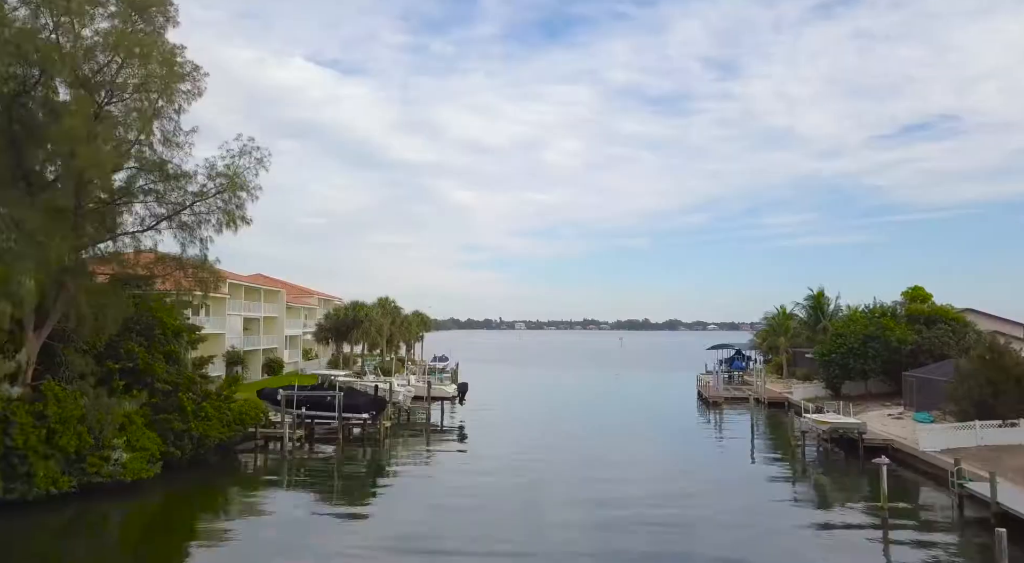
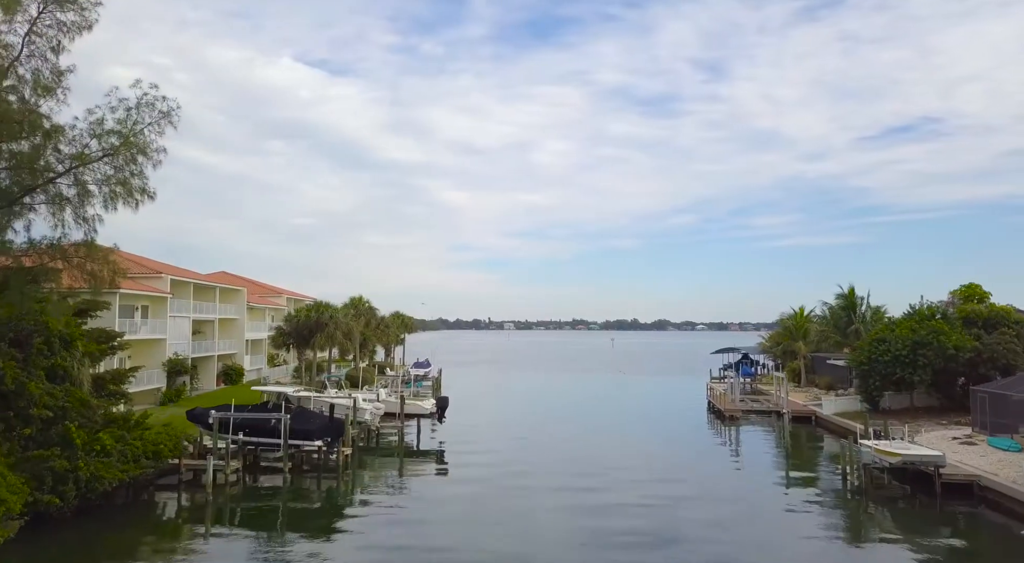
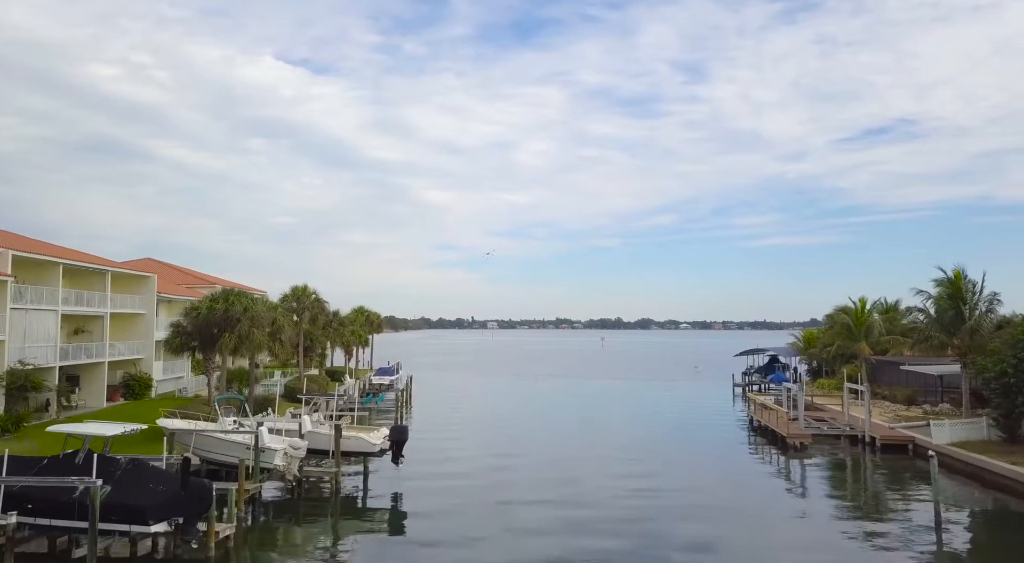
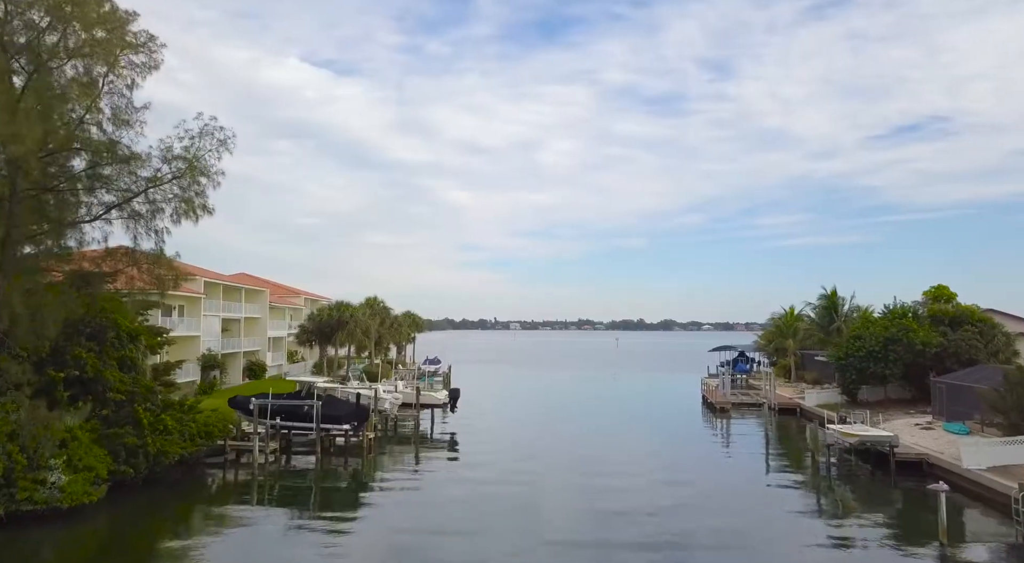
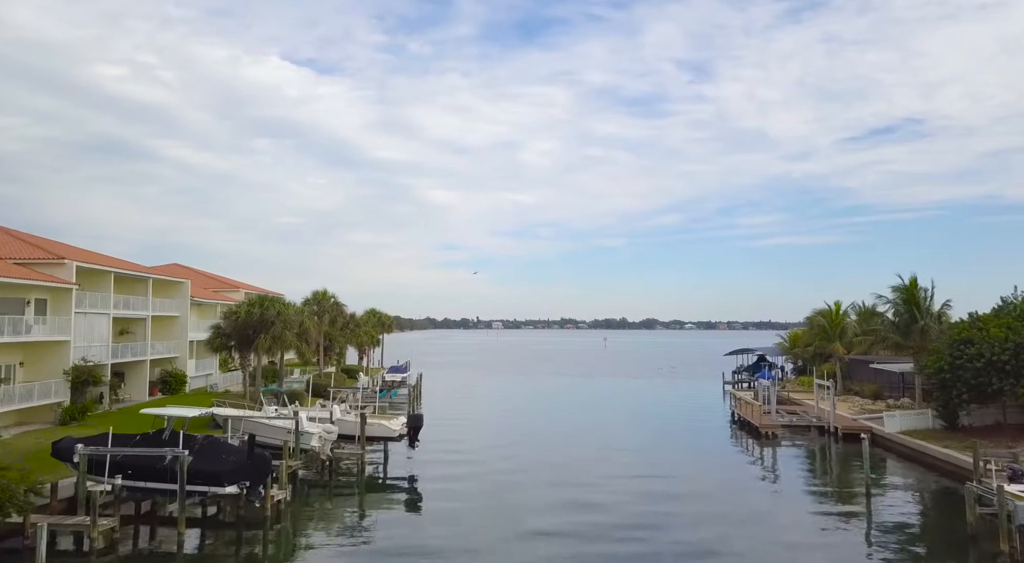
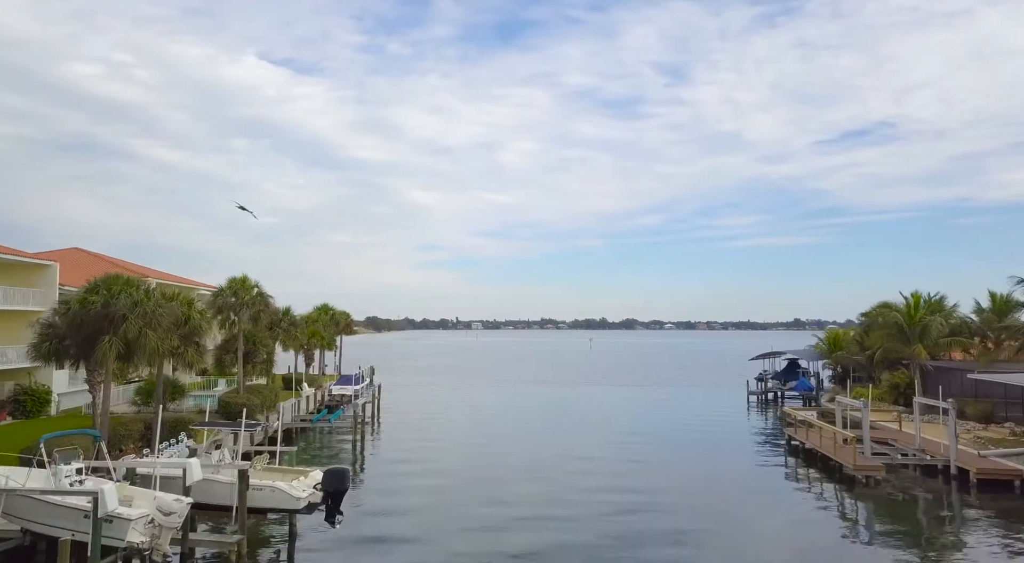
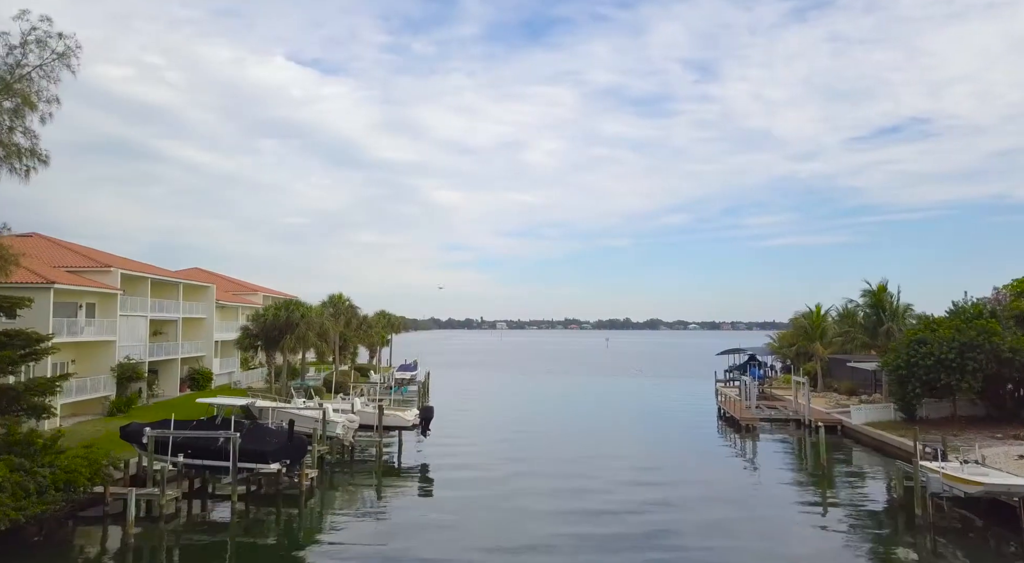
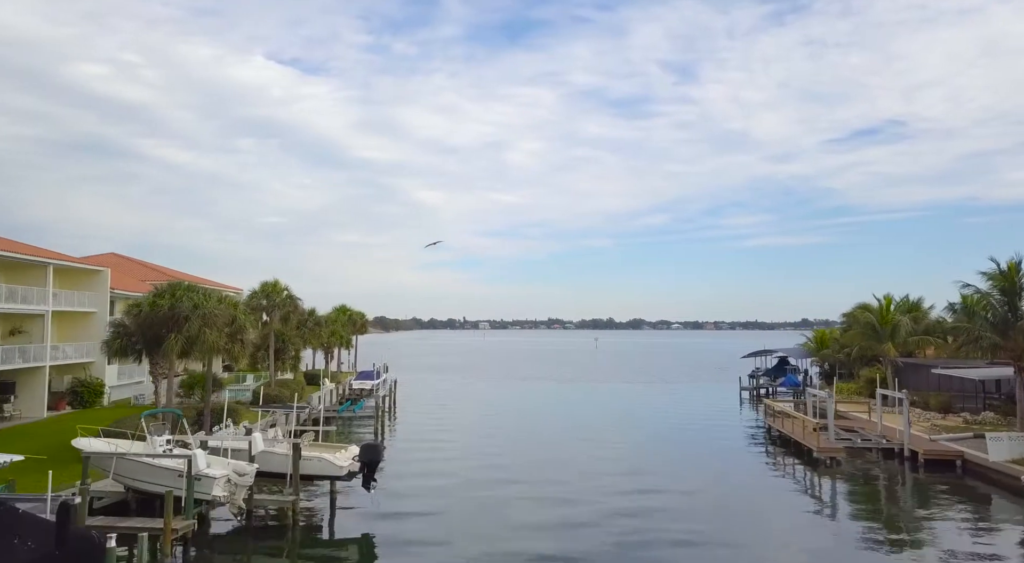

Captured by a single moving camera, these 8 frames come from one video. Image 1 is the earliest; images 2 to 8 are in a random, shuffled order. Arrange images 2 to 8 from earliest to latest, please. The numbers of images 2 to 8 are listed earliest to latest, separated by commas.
4, 2, 7, 5, 3, 8, 6
